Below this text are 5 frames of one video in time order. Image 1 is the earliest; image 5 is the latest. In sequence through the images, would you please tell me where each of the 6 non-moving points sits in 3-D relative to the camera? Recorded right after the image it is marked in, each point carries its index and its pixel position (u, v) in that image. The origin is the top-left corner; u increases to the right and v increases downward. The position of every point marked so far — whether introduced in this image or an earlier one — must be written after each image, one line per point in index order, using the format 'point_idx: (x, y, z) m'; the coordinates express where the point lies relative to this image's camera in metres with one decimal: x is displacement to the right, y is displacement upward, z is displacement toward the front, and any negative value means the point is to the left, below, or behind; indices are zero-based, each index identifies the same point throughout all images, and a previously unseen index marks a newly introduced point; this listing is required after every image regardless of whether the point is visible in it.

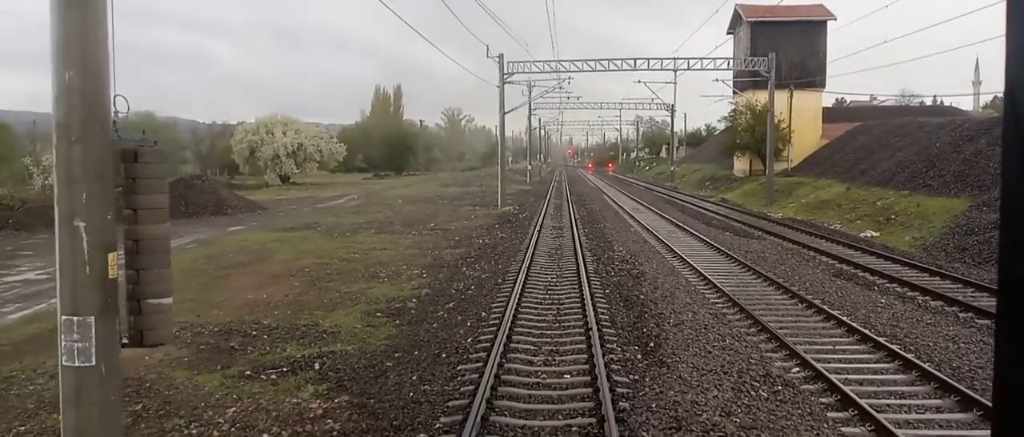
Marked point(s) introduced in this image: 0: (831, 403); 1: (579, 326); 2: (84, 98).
0: (+2.8, -1.6, +7.5) m
1: (+0.8, -1.3, +10.6) m
2: (-2.2, +0.6, +4.3) m
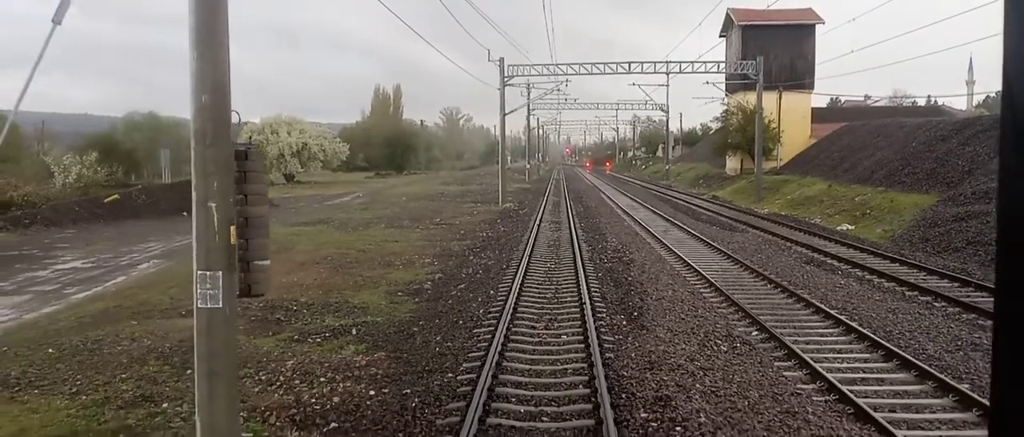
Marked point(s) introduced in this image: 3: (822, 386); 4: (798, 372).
0: (+2.9, -1.5, +9.2) m
1: (+0.9, -1.2, +12.3) m
2: (-2.1, +0.7, +6.0) m
3: (+2.9, -1.6, +8.0) m
4: (+2.8, -1.5, +8.5) m
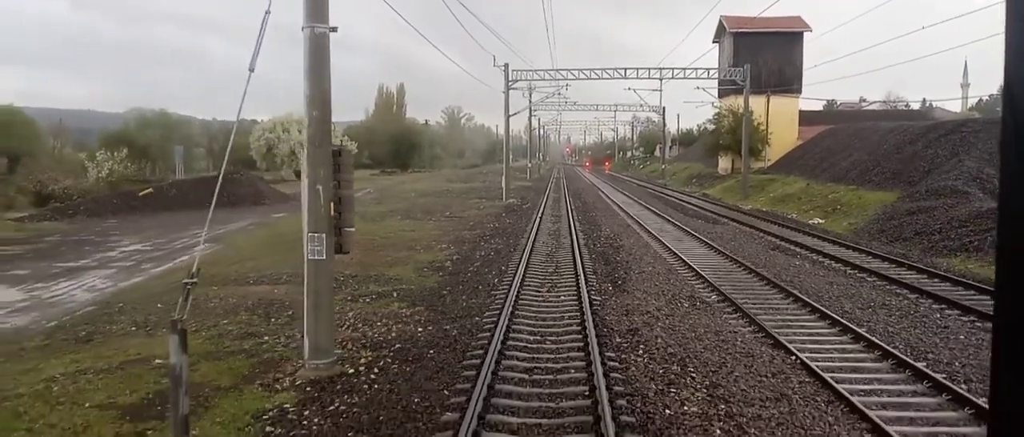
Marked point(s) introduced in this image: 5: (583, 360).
0: (+3.0, -1.3, +11.9) m
1: (+1.0, -1.0, +15.0) m
2: (-2.0, +1.0, +8.7) m
3: (+3.0, -1.4, +10.7) m
4: (+3.0, -1.3, +11.1) m
5: (+0.7, -1.4, +8.8) m
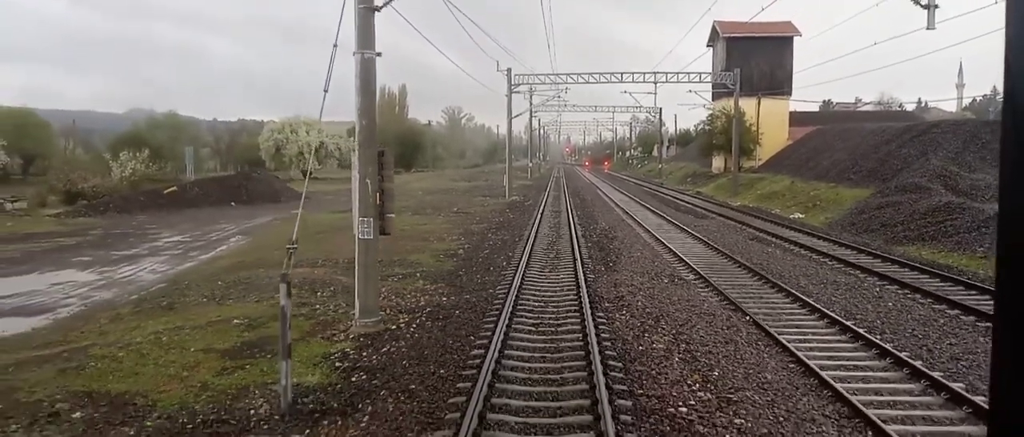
0: (+3.1, -1.1, +14.1) m
1: (+1.1, -0.8, +17.2) m
2: (-1.8, +1.1, +10.9) m
3: (+3.1, -1.2, +12.9) m
4: (+3.1, -1.1, +13.4) m
5: (+0.8, -1.3, +11.0) m
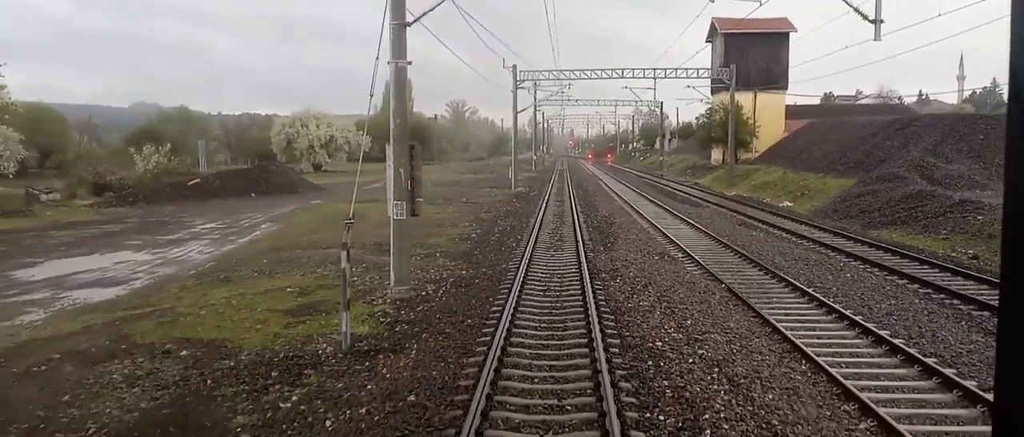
0: (+3.3, -0.8, +16.1) m
1: (+1.3, -0.5, +19.2) m
2: (-1.7, +1.4, +12.9) m
3: (+3.3, -0.9, +14.9) m
4: (+3.3, -0.9, +15.3) m
5: (+1.0, -1.0, +13.0) m
